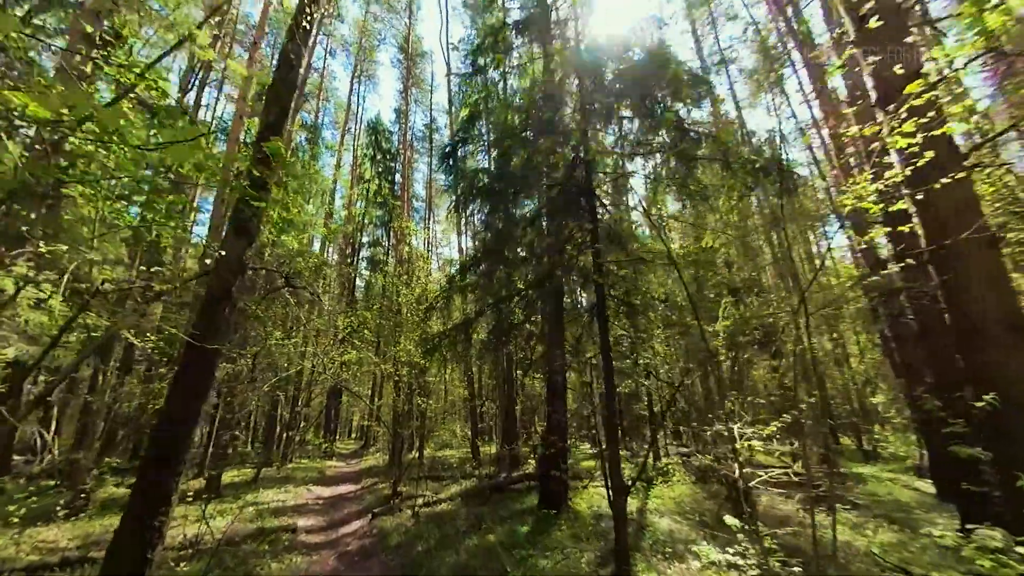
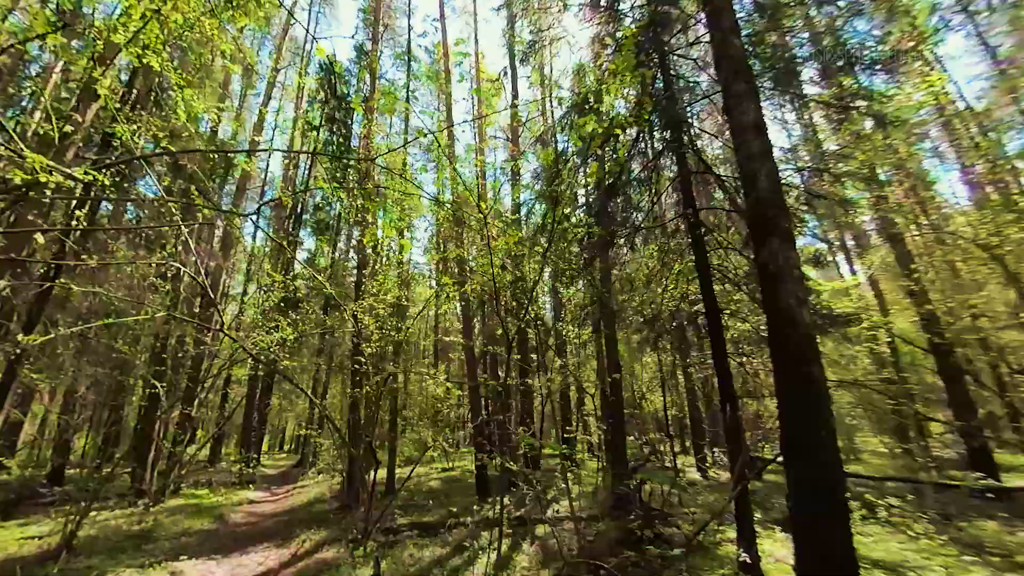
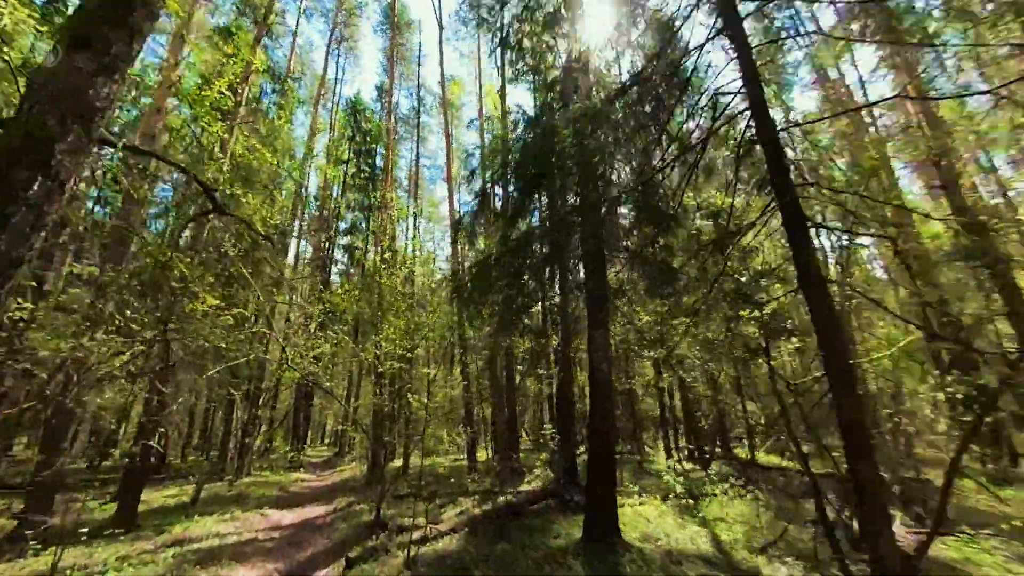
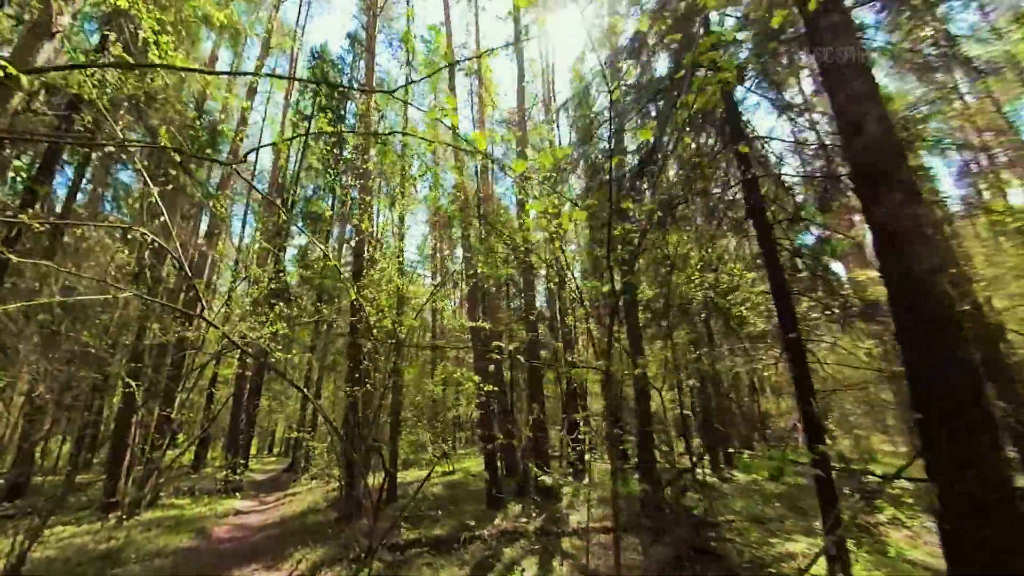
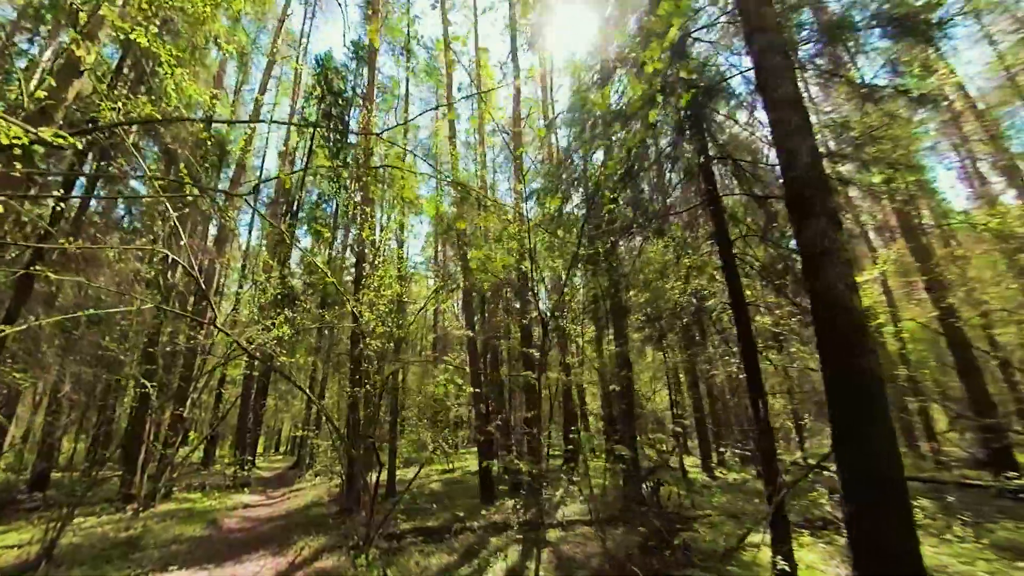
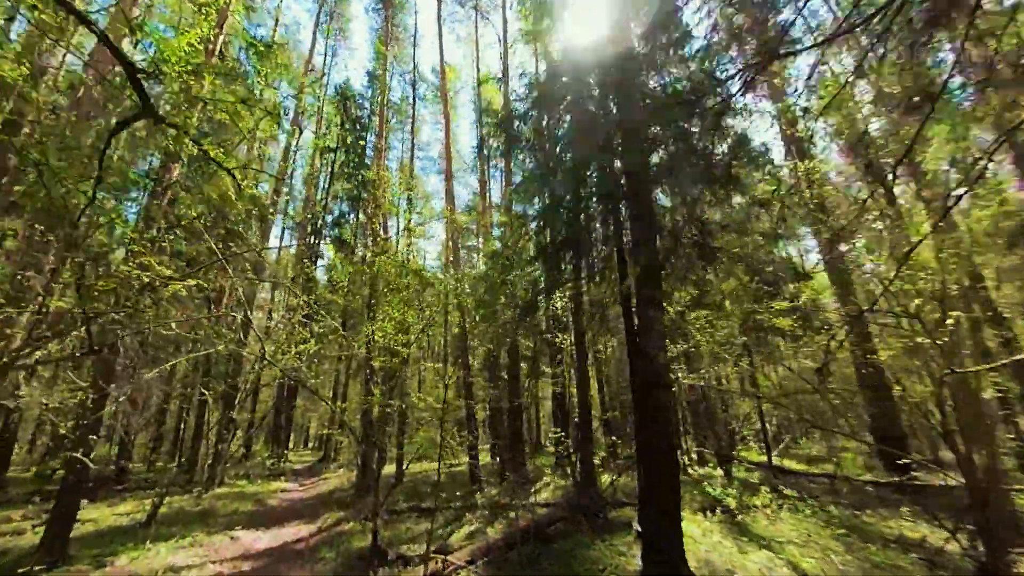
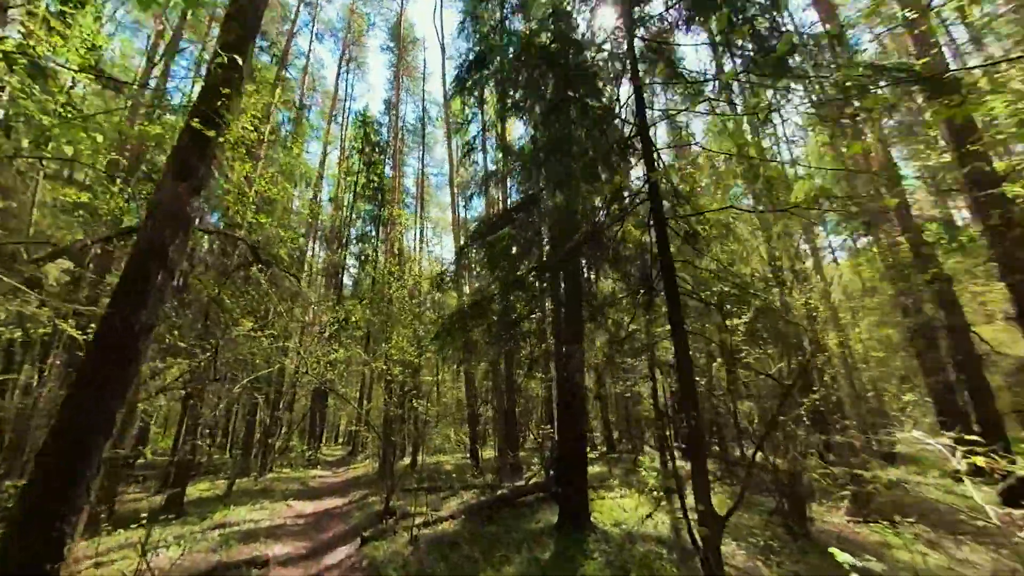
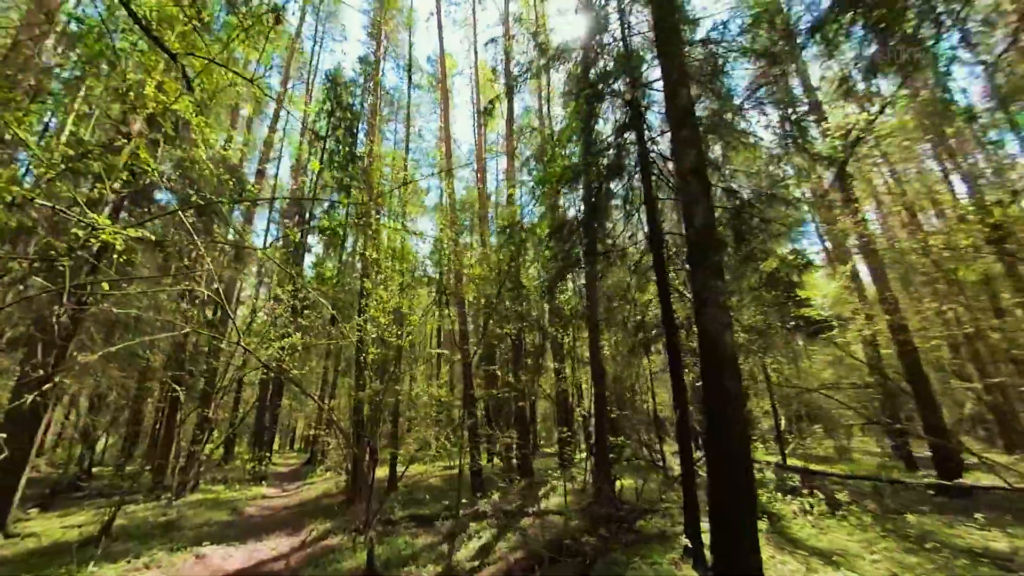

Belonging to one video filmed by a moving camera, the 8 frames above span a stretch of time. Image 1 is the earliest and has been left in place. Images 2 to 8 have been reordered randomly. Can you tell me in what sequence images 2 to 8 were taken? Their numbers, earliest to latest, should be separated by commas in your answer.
7, 3, 6, 8, 2, 5, 4
